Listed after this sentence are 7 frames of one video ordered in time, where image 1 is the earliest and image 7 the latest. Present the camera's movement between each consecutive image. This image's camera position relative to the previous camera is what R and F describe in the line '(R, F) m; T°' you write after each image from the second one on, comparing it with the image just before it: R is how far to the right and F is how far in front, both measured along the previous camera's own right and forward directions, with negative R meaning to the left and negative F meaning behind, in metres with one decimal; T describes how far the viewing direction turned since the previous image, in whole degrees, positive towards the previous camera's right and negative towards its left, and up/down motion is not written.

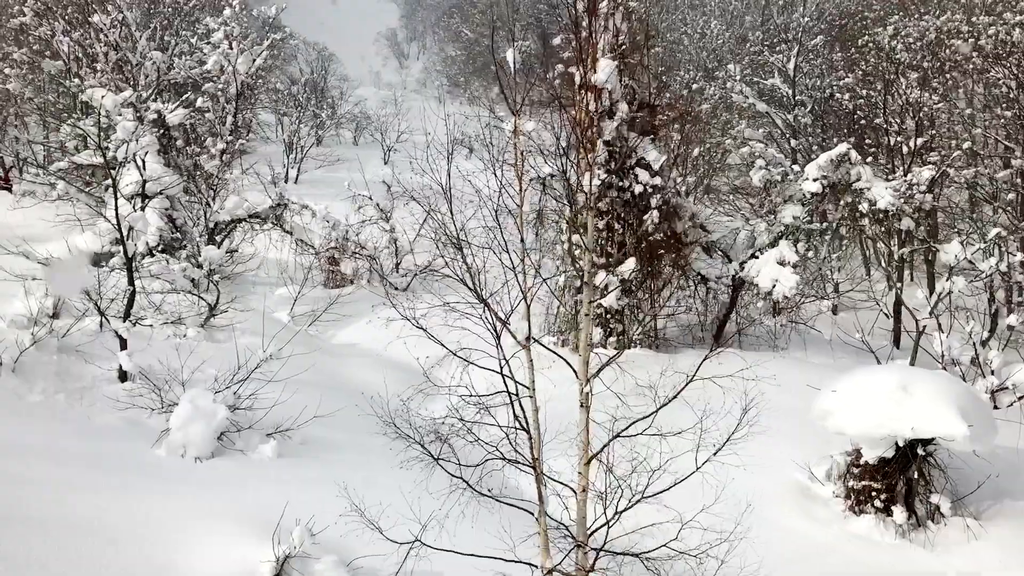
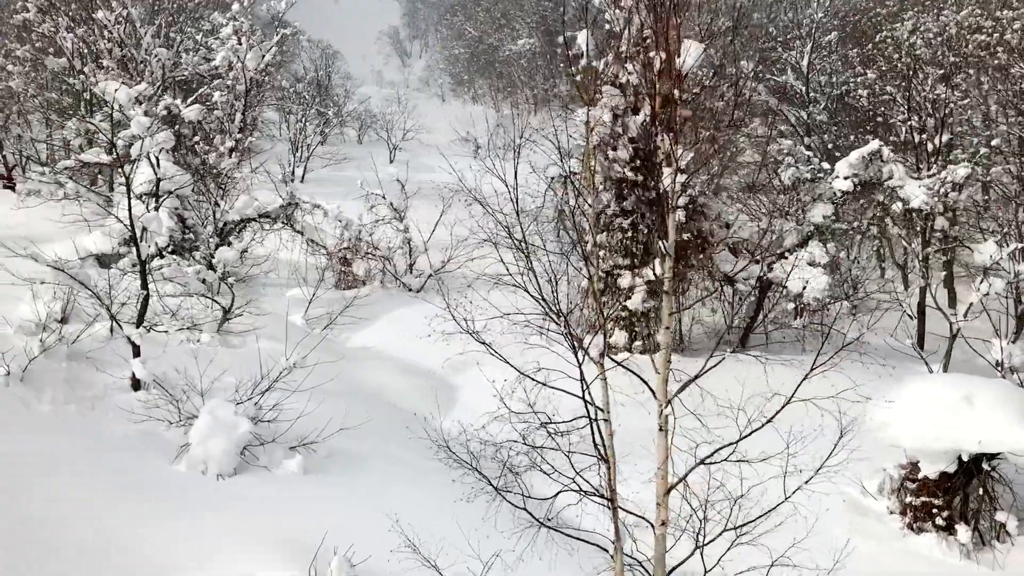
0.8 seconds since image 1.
(-0.3, +0.4) m; 0°
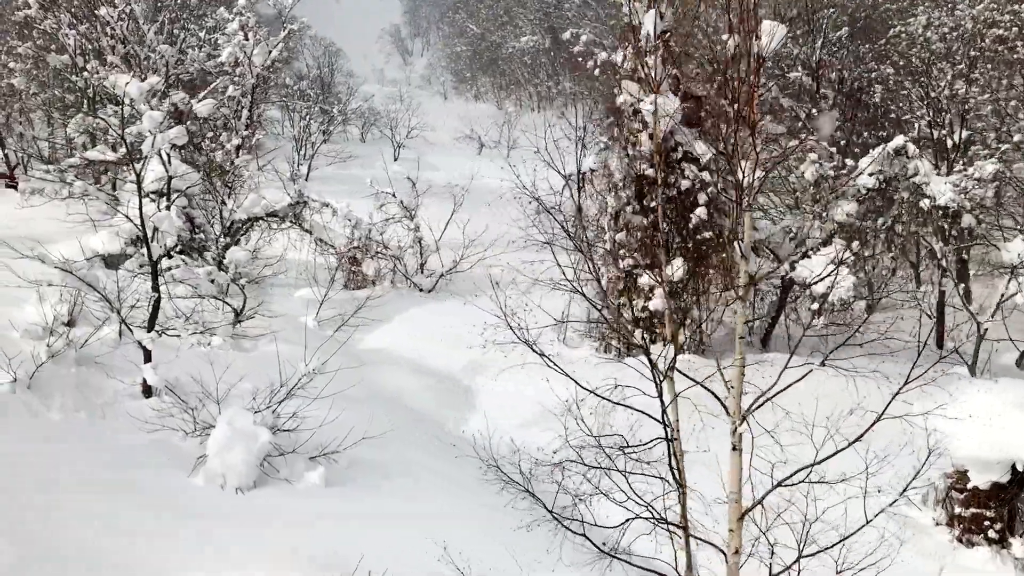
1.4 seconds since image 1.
(-0.3, +0.3) m; 0°
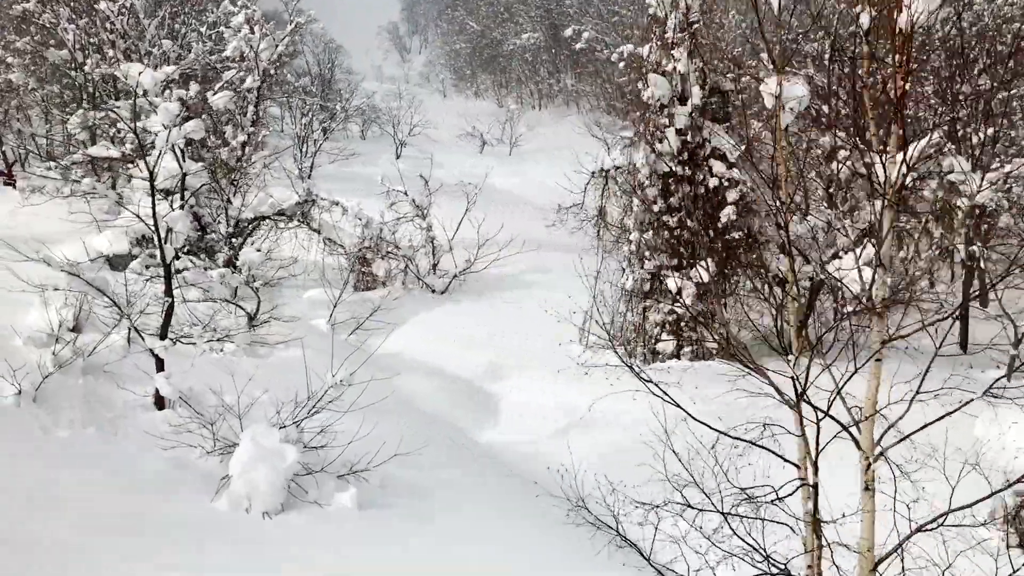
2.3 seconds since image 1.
(-0.4, +0.4) m; 0°
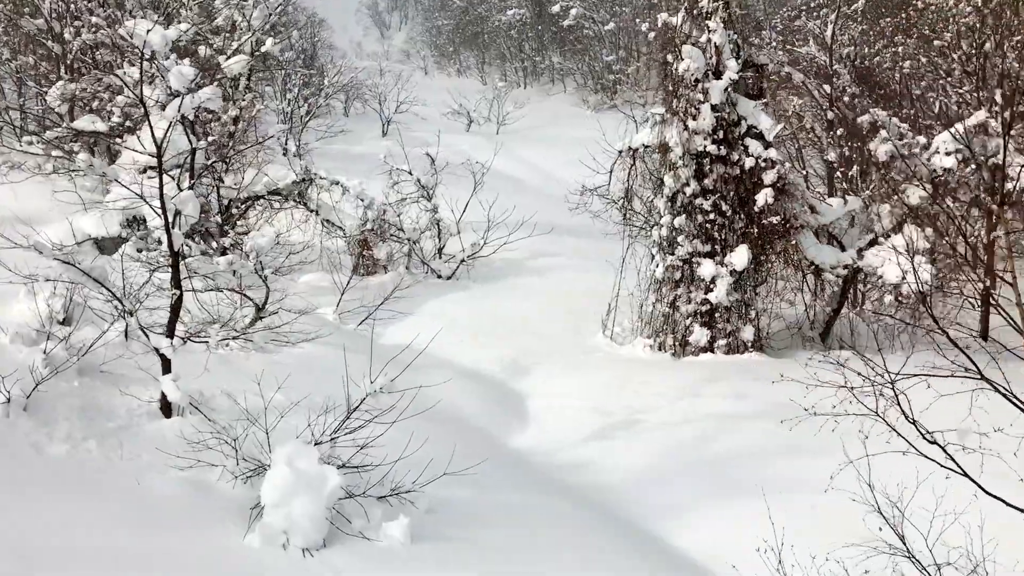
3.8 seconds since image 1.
(-0.6, +0.7) m; +2°
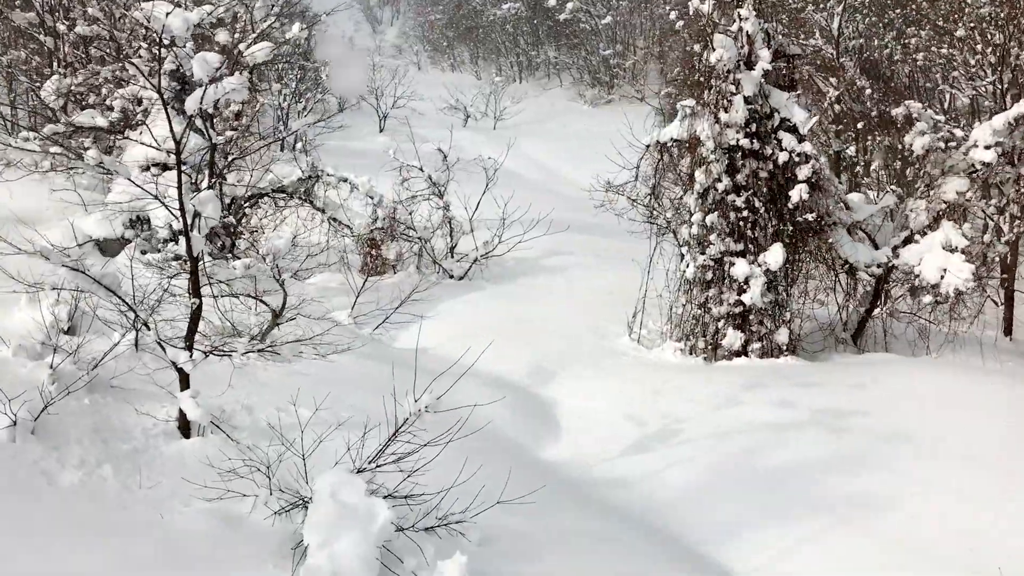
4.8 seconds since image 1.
(-0.4, +0.4) m; +1°
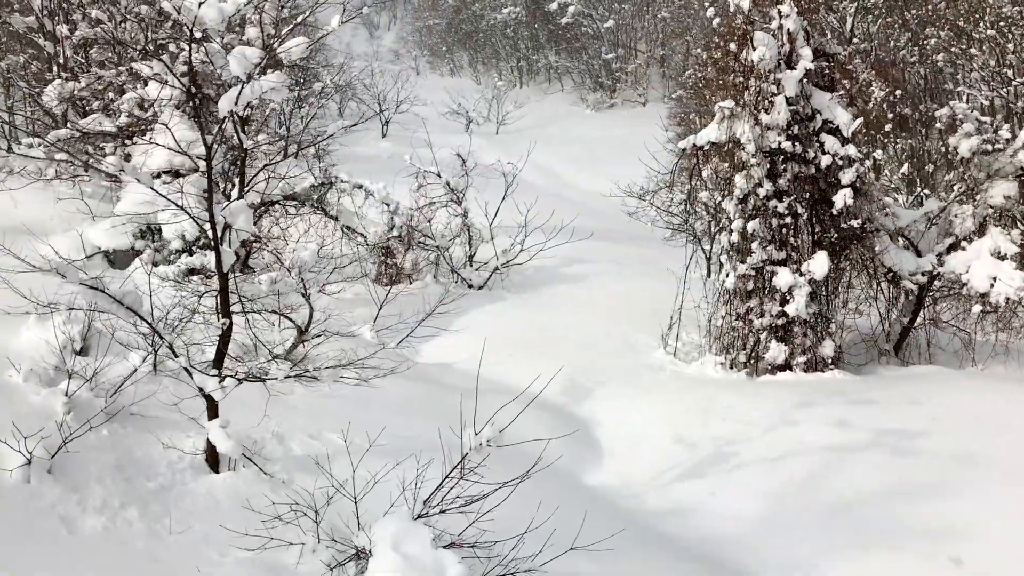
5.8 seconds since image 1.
(-0.5, +0.5) m; 0°
